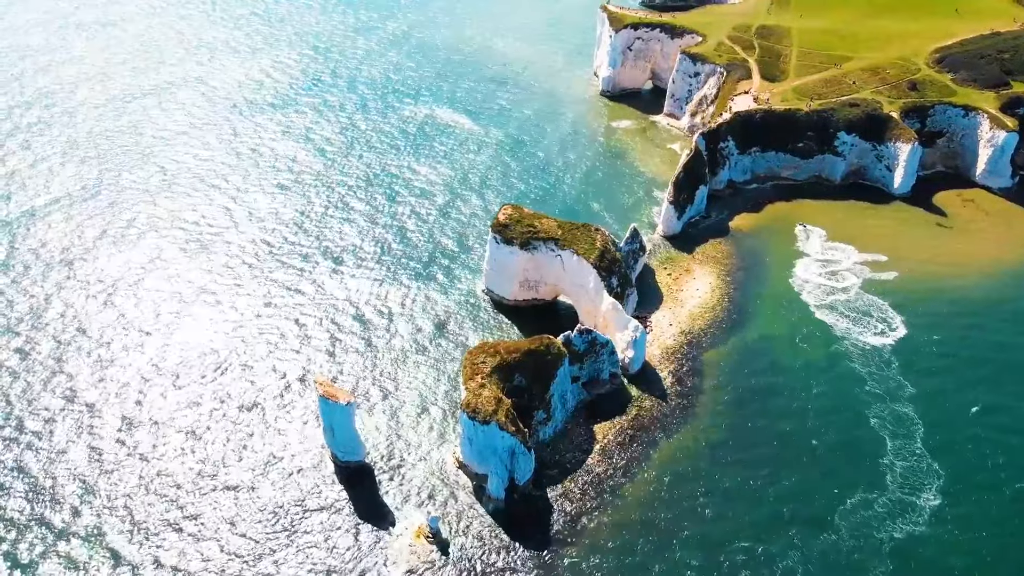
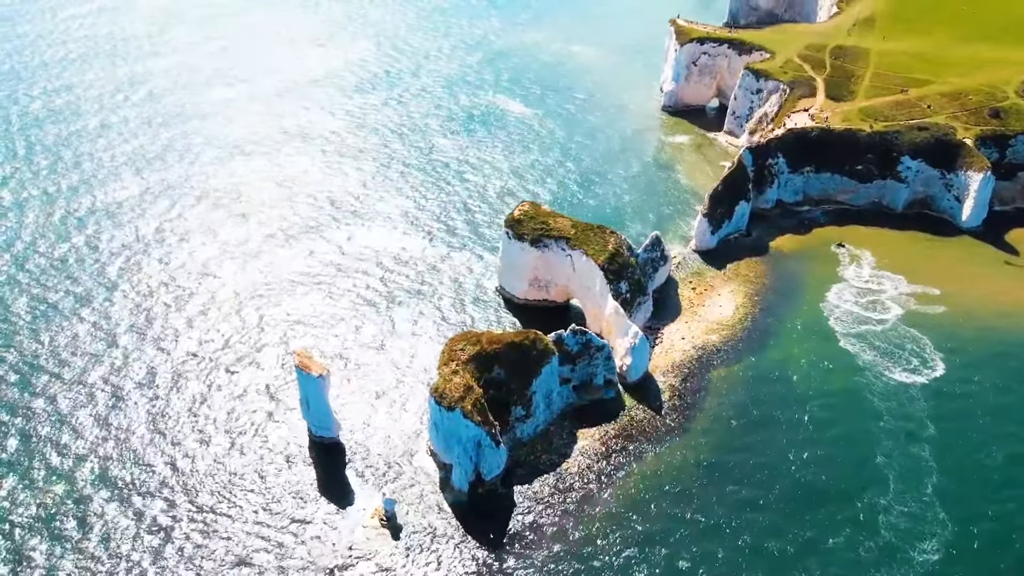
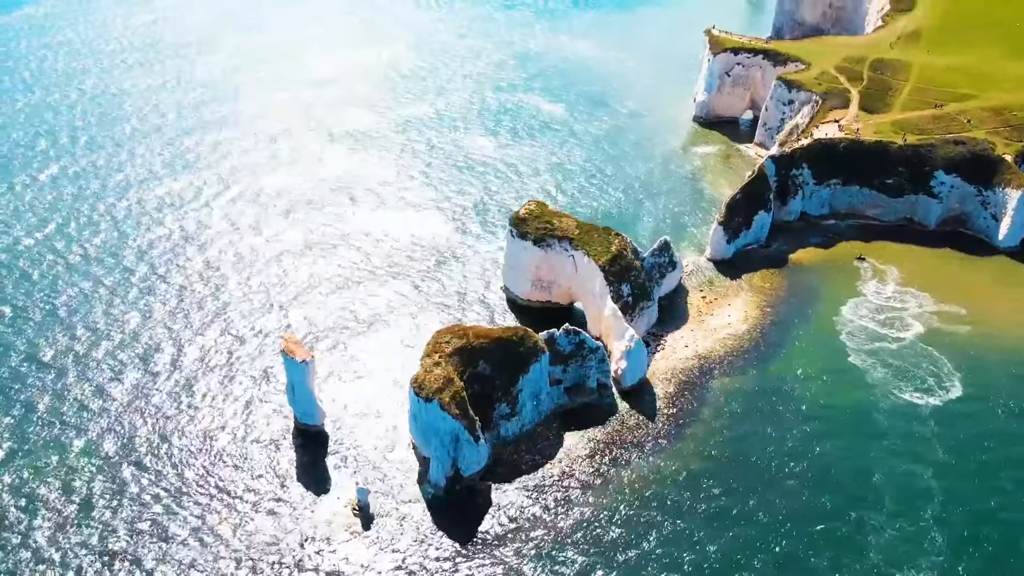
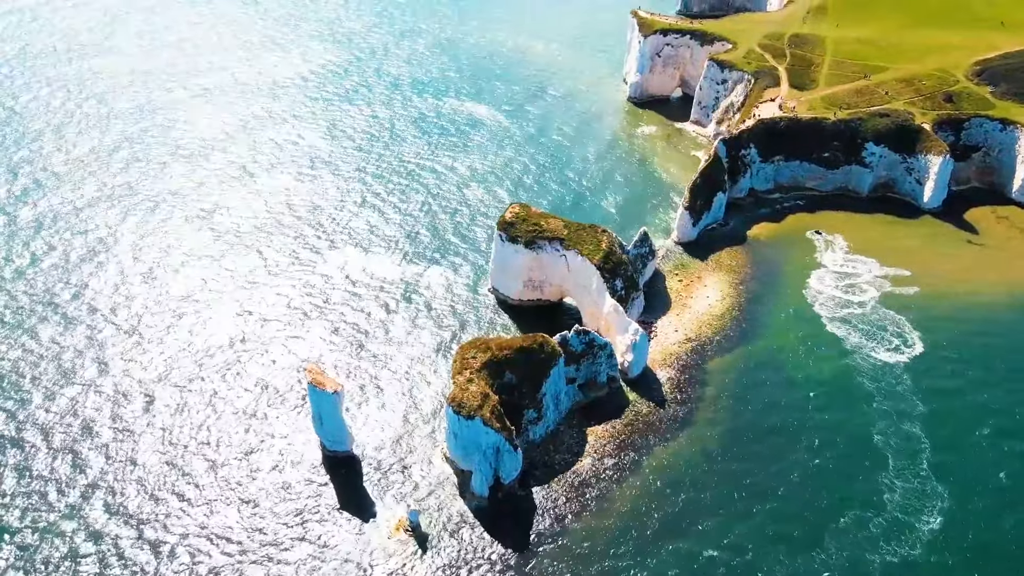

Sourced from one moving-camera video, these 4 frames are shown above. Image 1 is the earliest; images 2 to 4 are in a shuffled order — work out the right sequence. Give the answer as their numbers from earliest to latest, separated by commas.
4, 2, 3
